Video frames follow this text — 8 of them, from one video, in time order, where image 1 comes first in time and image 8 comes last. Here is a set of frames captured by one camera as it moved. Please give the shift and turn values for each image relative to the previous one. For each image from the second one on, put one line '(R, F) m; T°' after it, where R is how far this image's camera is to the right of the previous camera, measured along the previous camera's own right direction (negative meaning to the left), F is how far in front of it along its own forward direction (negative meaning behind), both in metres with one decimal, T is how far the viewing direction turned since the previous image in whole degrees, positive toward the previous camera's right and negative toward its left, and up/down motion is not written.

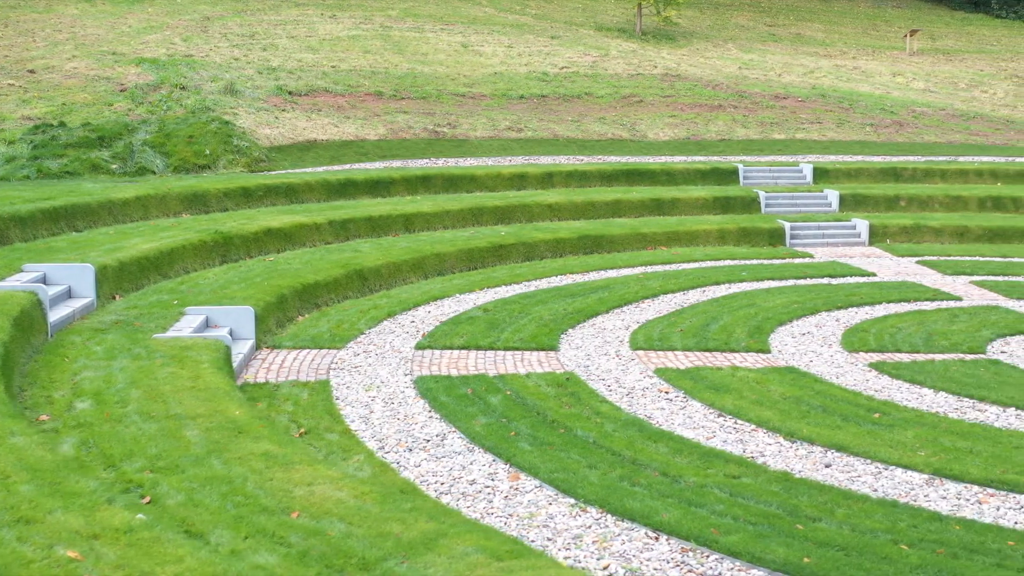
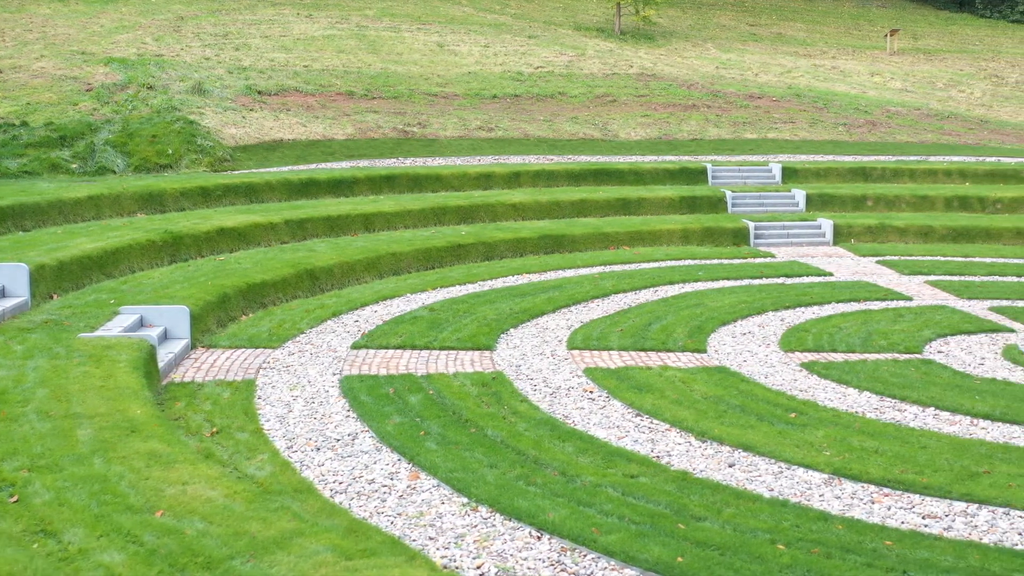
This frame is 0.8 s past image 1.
(+0.8, 0.0) m; 0°
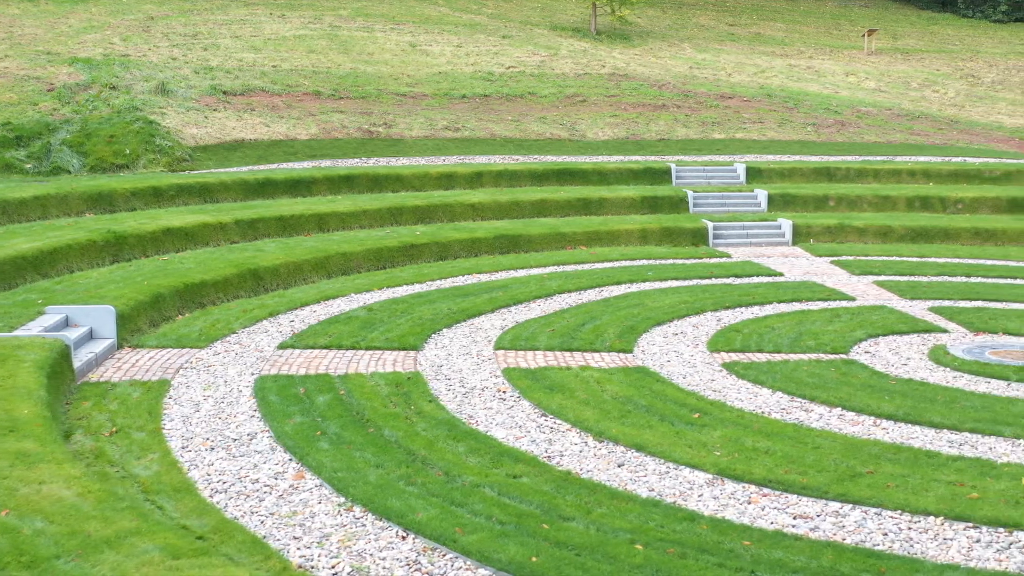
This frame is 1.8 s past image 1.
(+0.9, -0.1) m; 0°
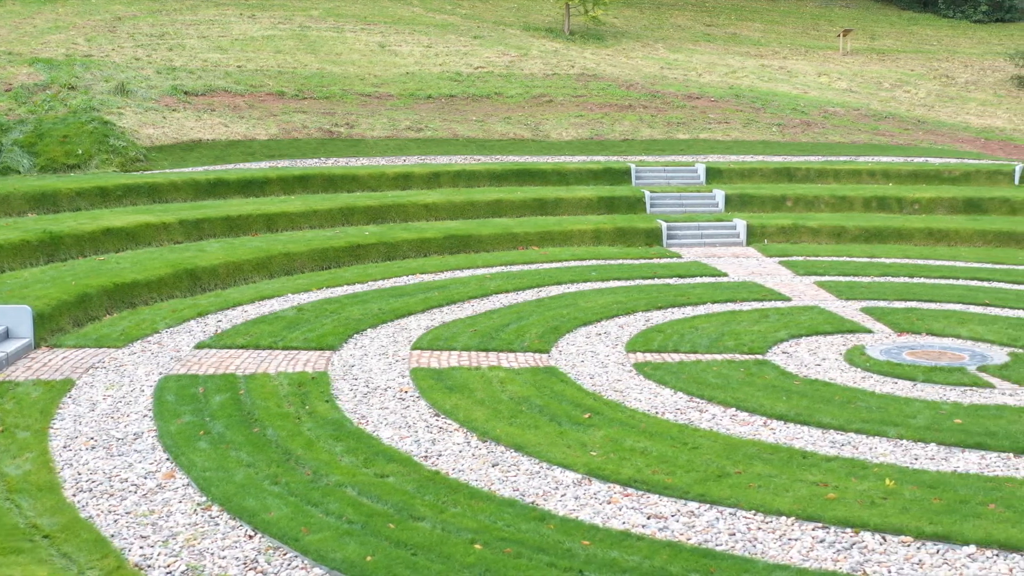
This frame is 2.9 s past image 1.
(+1.1, -0.1) m; 0°
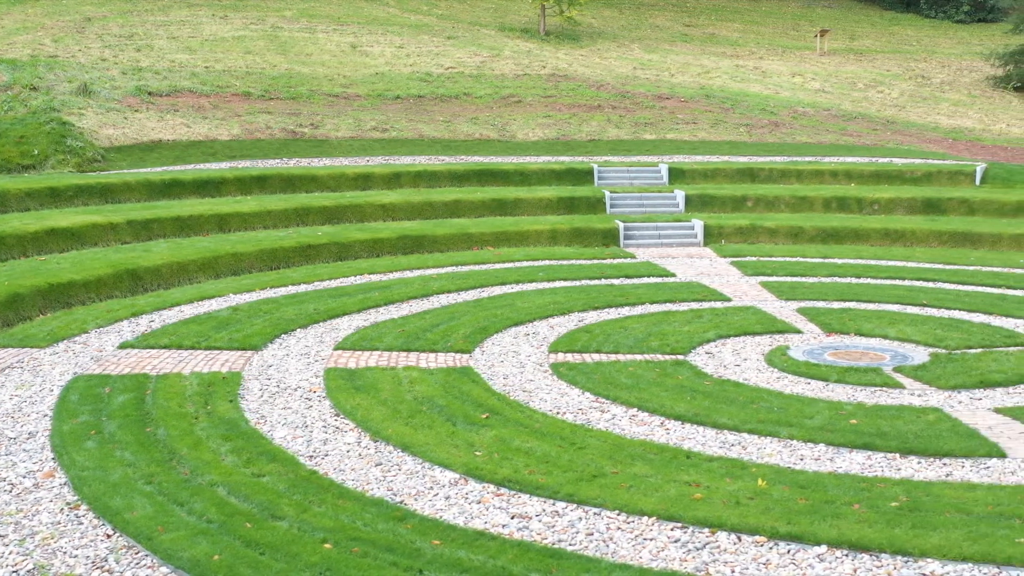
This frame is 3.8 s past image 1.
(+1.0, 0.0) m; 0°
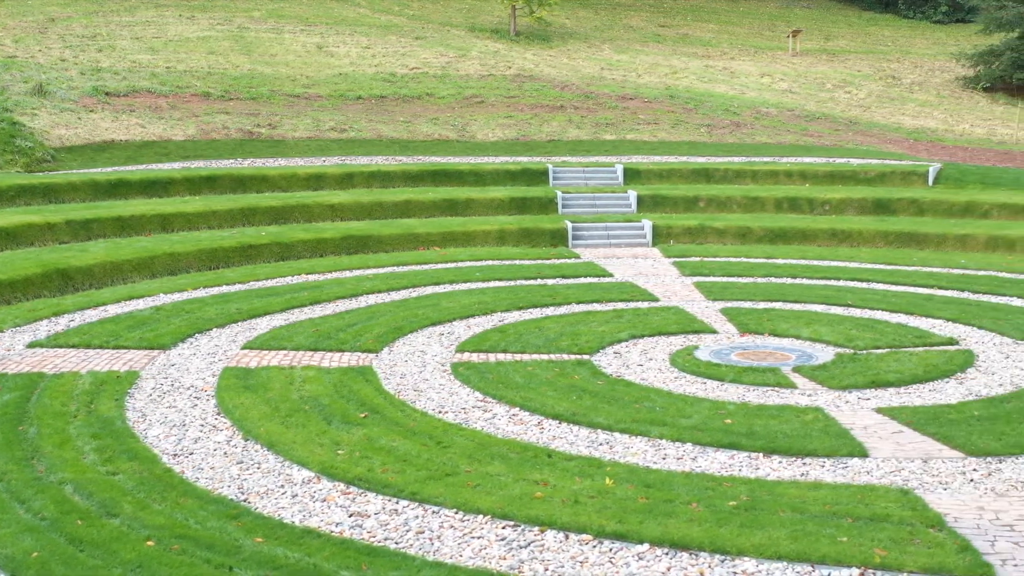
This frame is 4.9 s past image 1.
(+1.2, -0.1) m; 0°
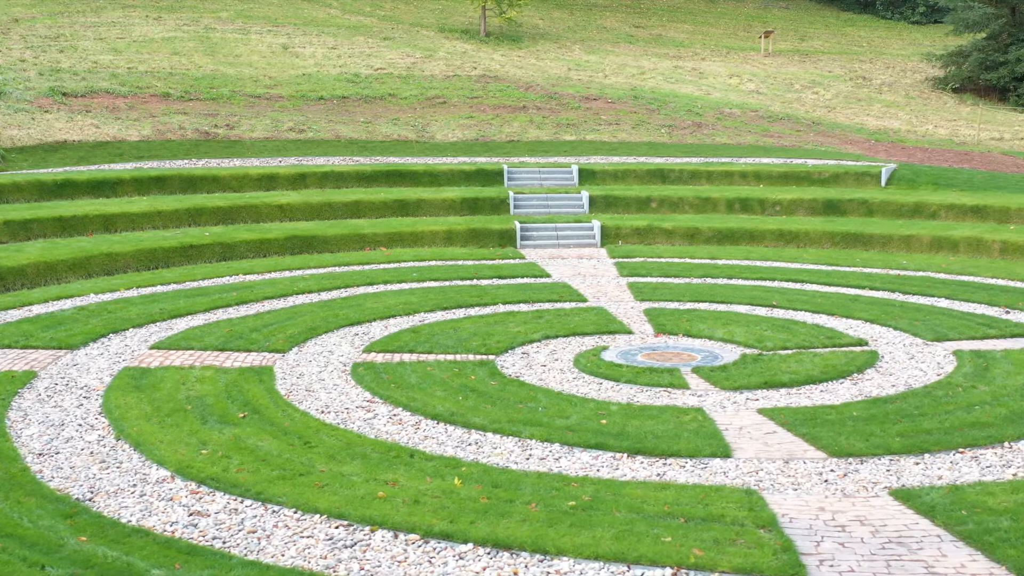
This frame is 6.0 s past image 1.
(+1.2, 0.0) m; 0°
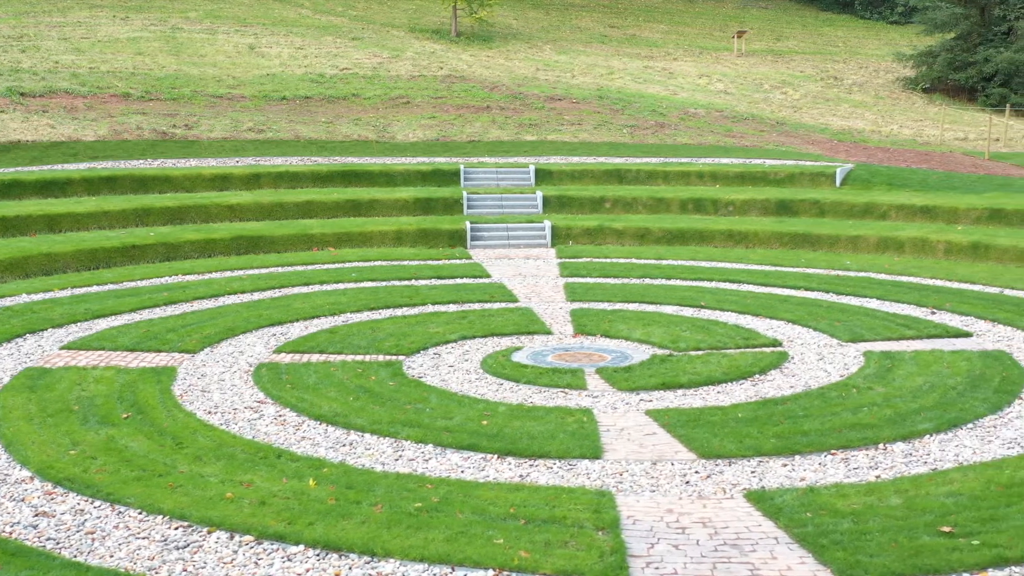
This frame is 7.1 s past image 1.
(+1.2, 0.0) m; 0°
